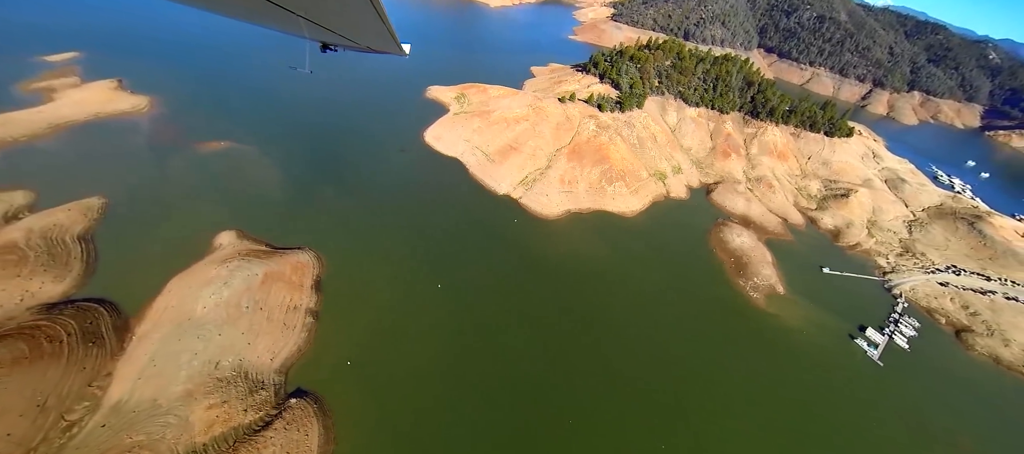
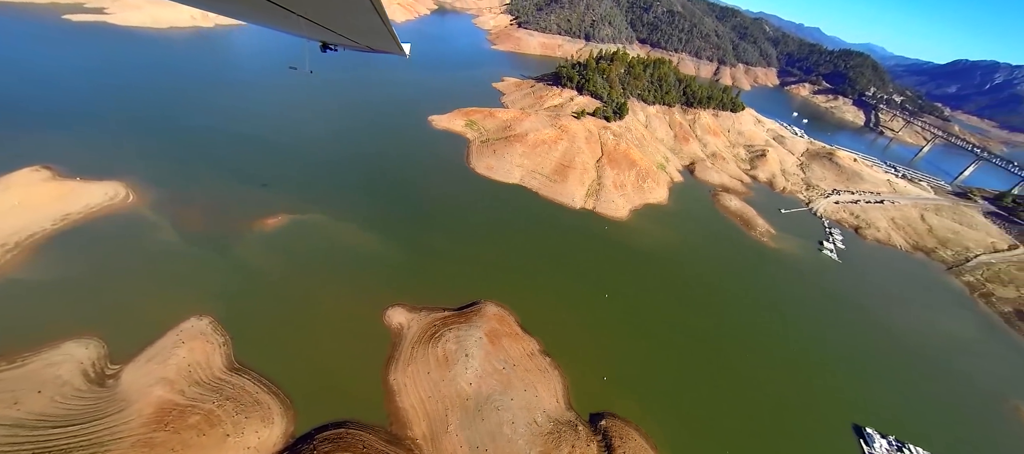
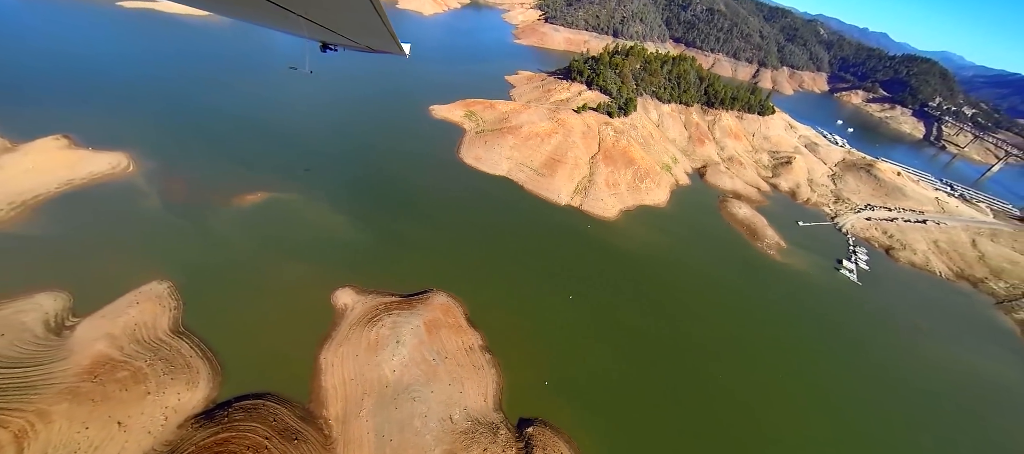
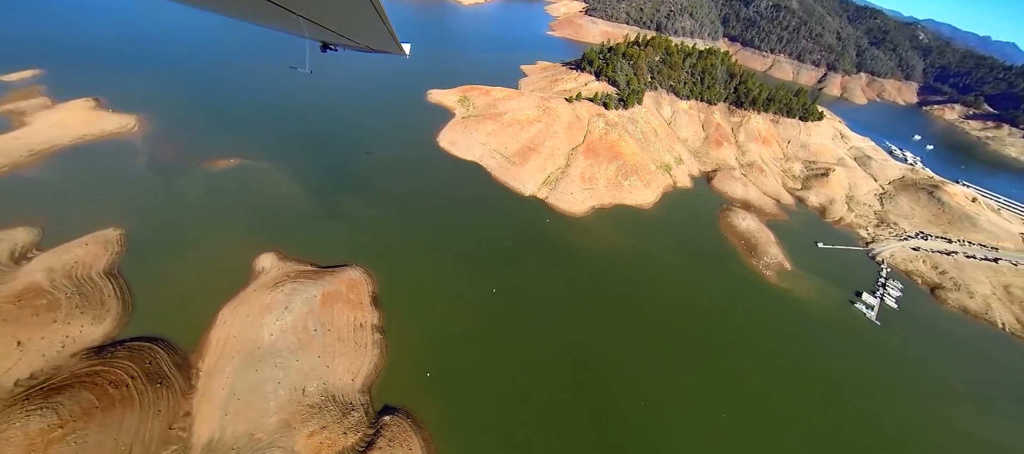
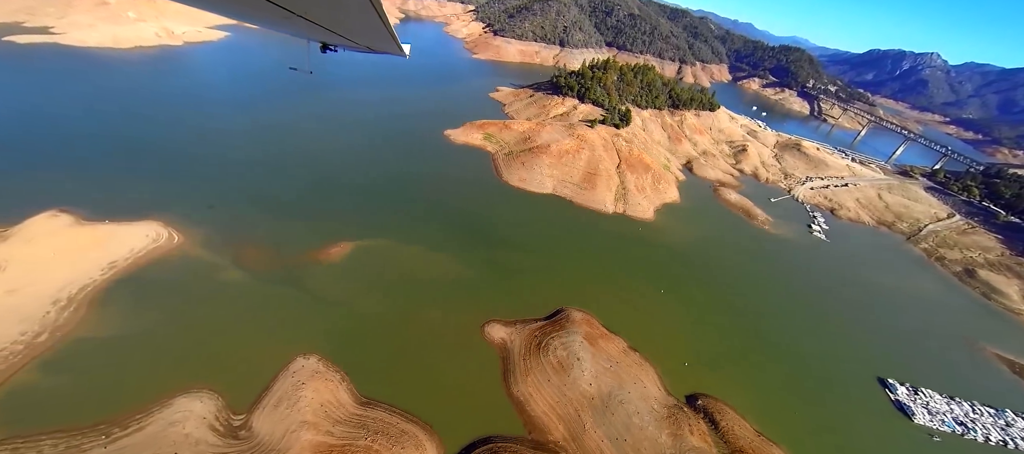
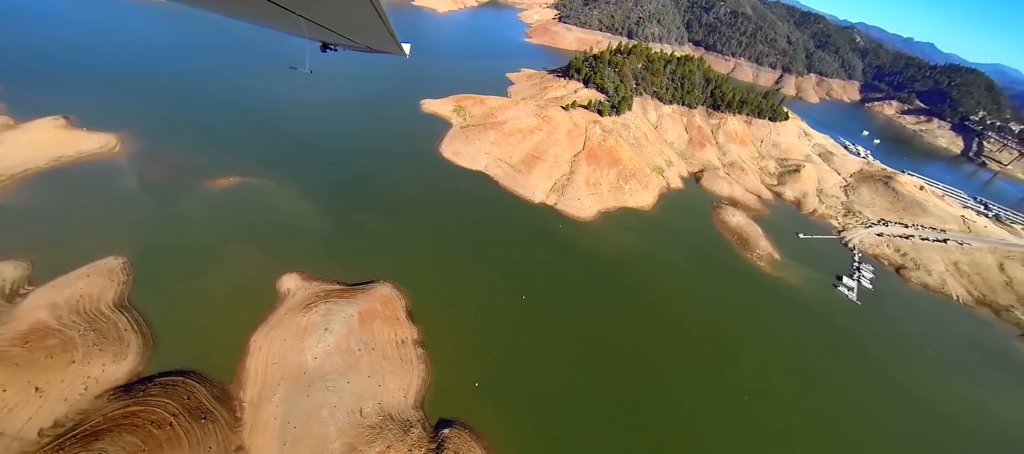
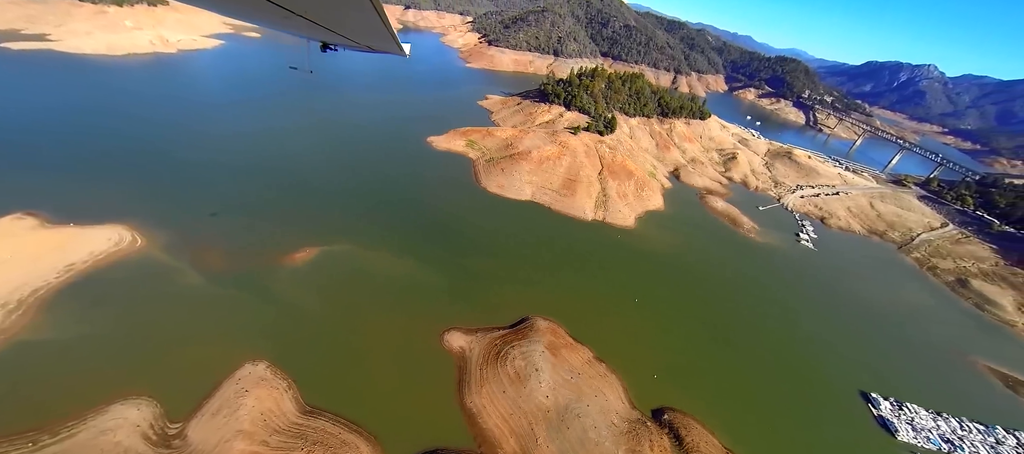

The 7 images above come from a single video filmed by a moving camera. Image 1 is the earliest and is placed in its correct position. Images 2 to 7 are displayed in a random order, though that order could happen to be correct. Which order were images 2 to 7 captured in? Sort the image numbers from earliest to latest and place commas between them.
4, 6, 3, 2, 7, 5
